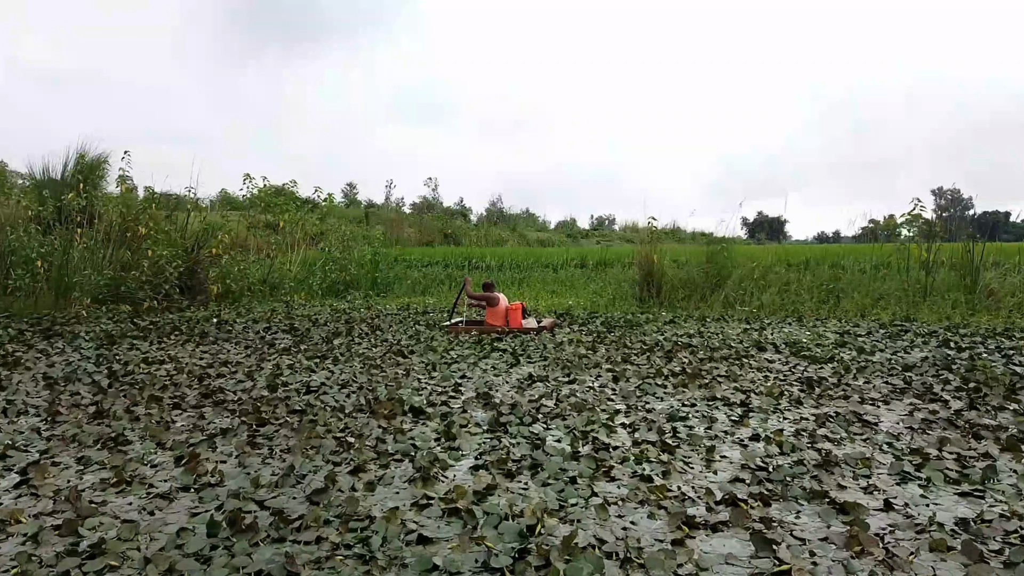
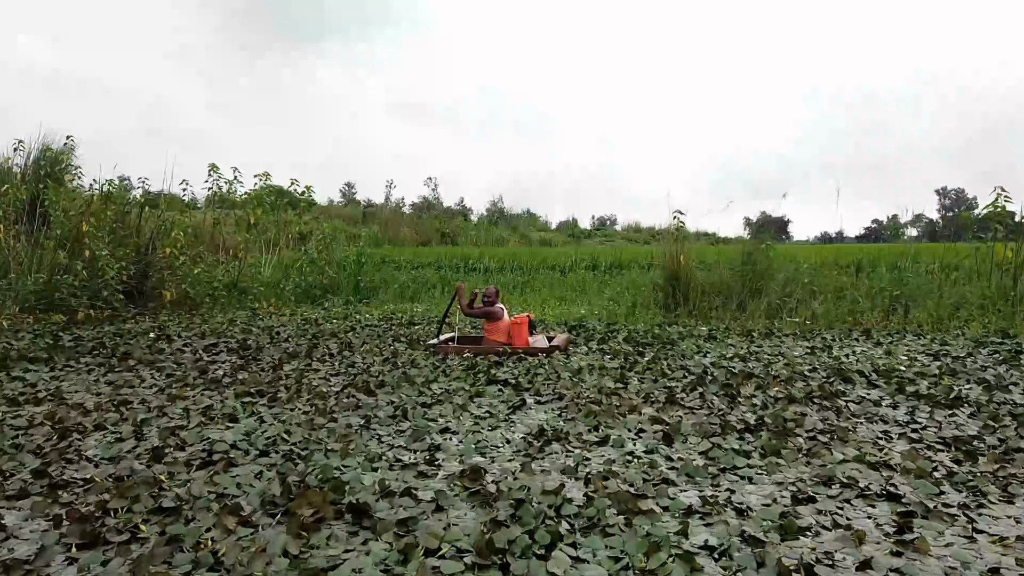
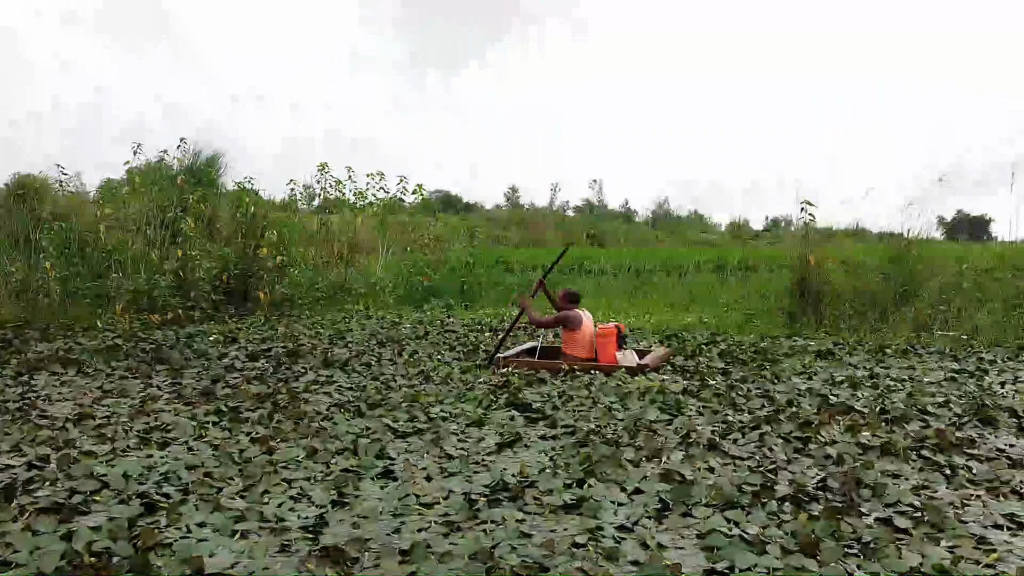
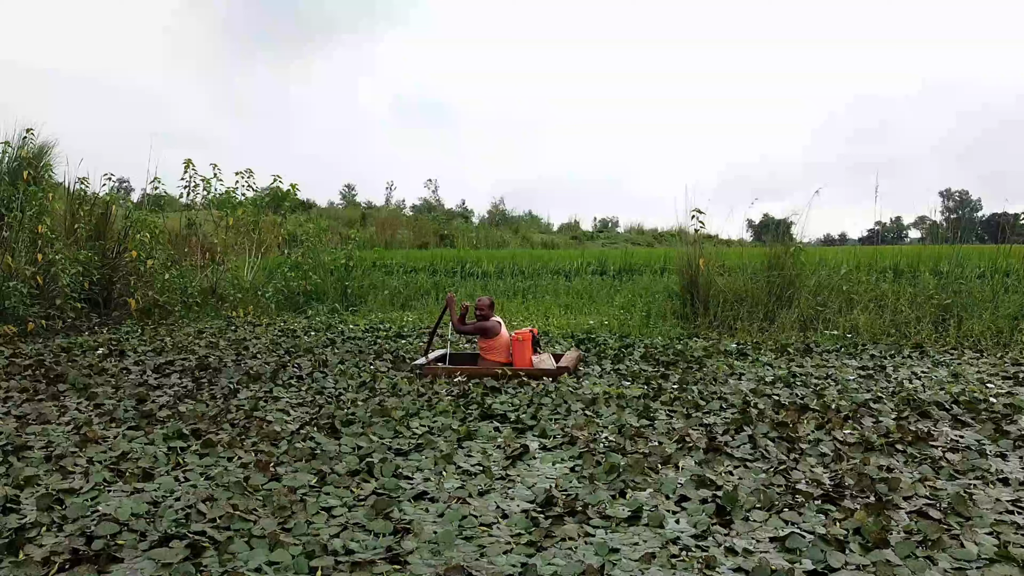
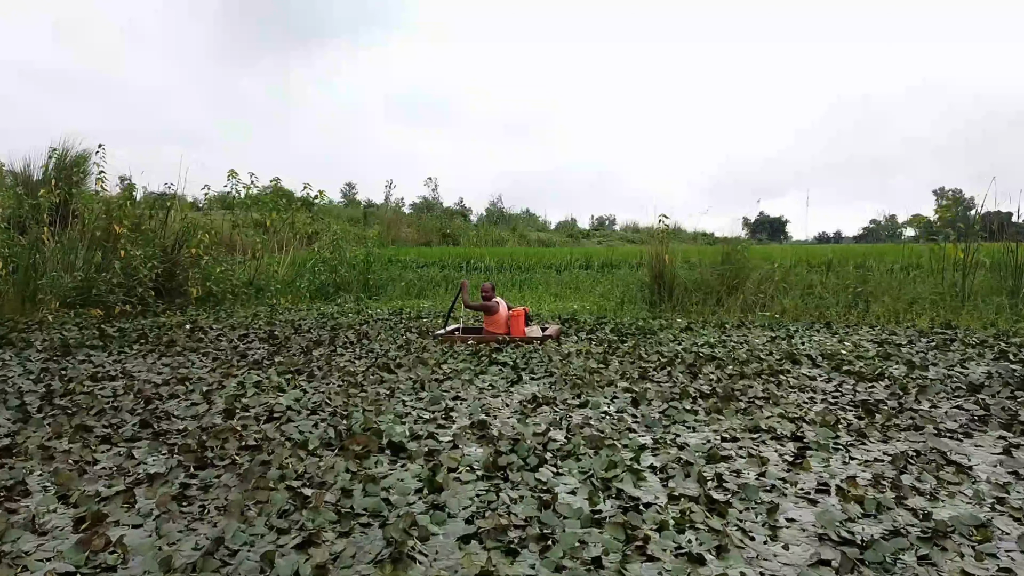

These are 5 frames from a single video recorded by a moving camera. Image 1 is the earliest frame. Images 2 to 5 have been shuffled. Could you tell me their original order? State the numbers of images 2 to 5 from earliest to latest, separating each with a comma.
5, 2, 4, 3
